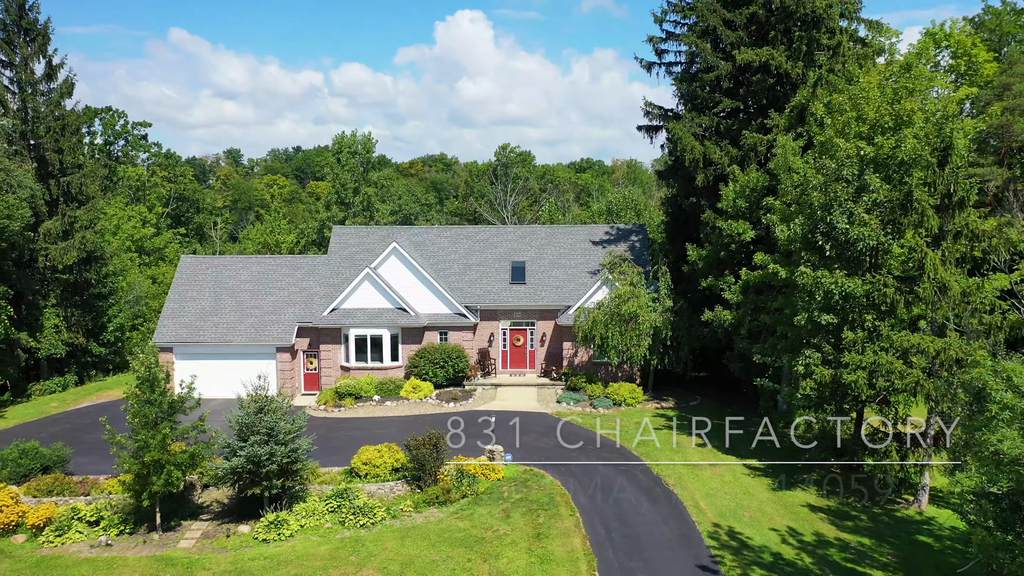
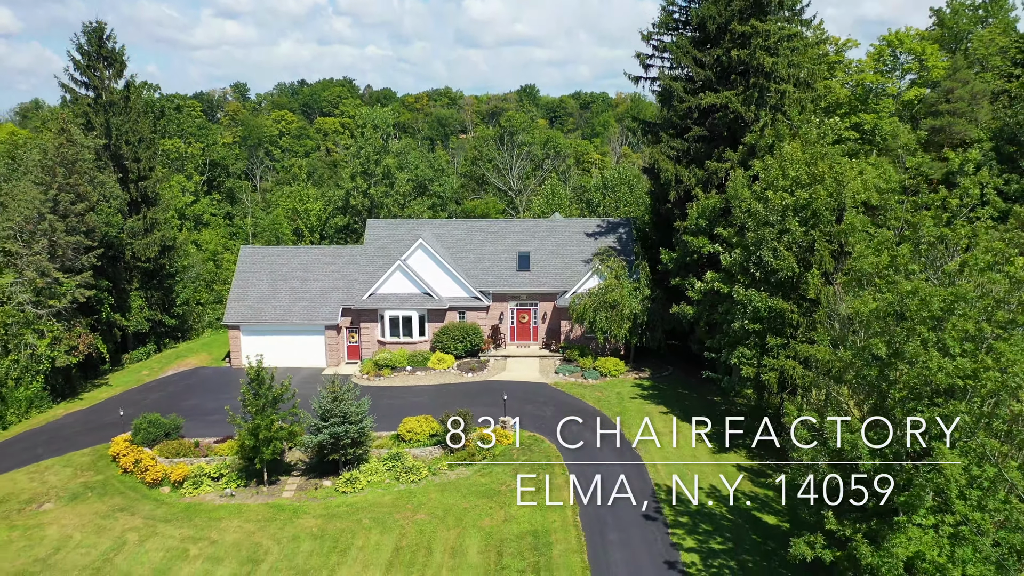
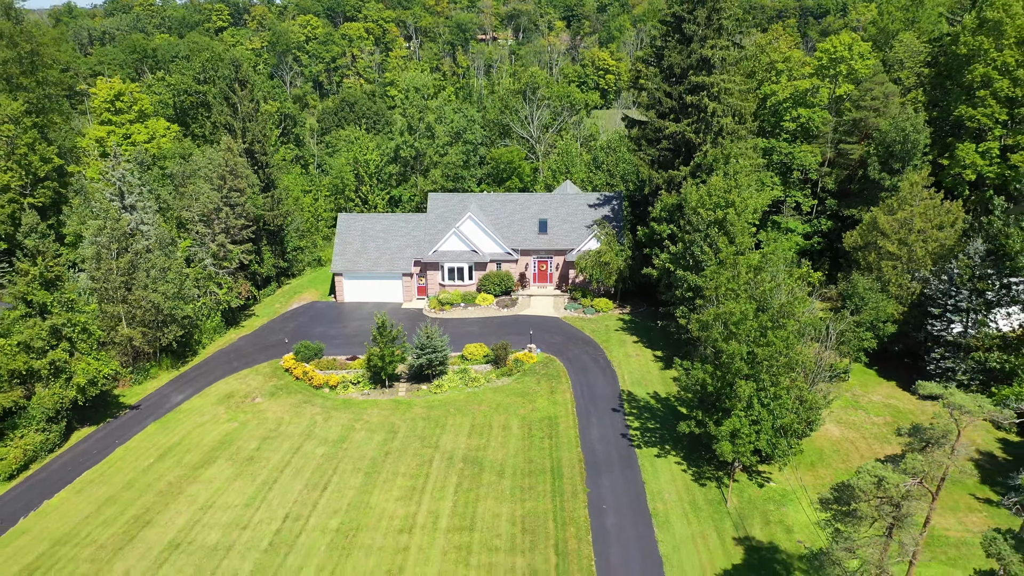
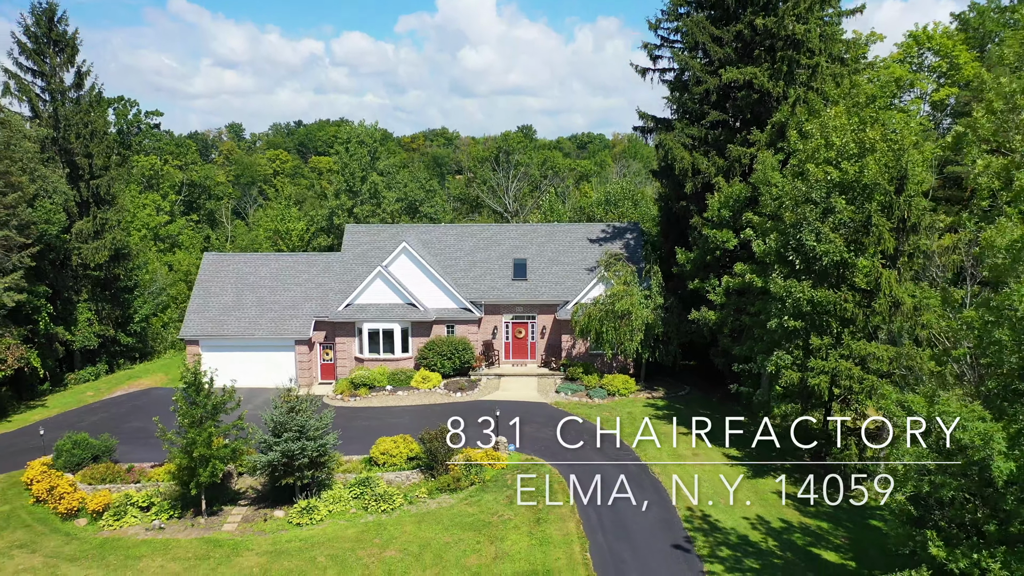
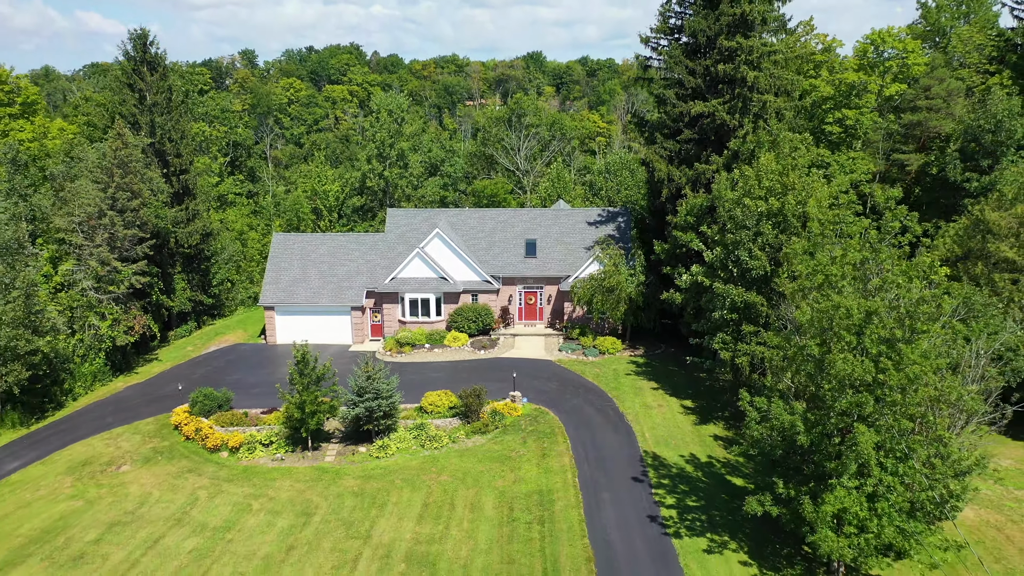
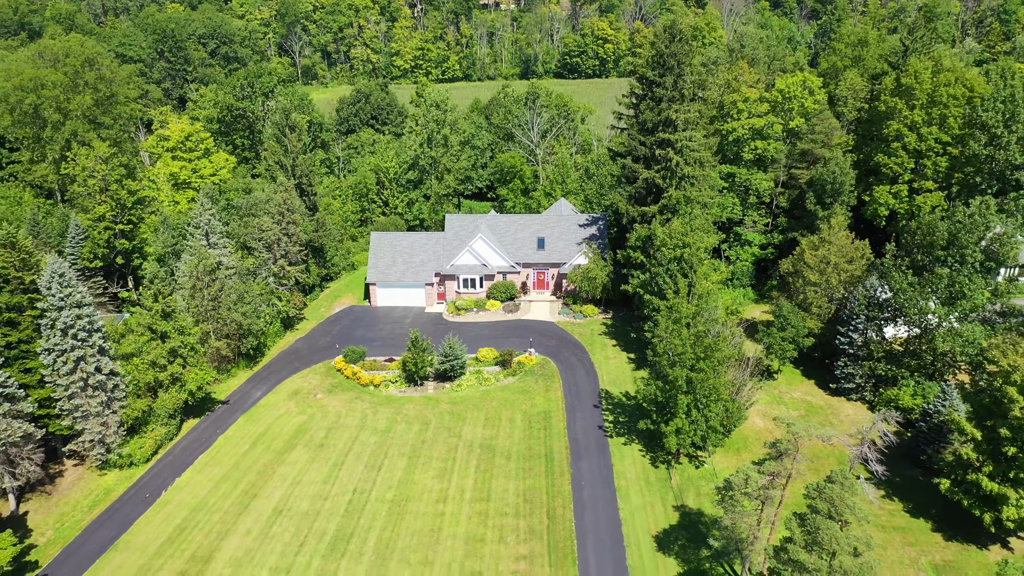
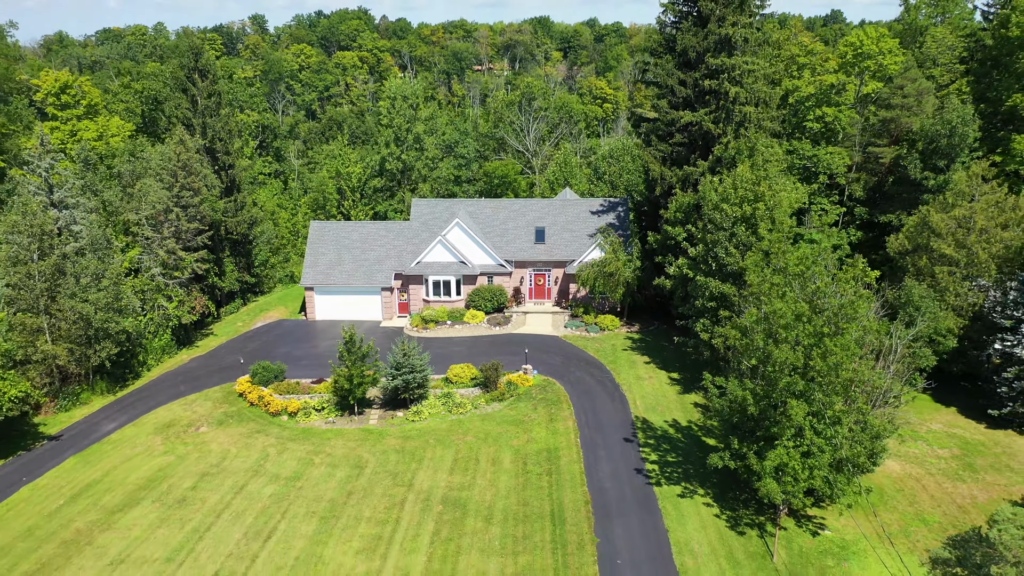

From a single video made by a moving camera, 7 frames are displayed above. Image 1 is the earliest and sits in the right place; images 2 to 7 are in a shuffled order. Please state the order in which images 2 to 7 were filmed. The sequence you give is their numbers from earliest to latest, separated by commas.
4, 2, 5, 7, 3, 6
